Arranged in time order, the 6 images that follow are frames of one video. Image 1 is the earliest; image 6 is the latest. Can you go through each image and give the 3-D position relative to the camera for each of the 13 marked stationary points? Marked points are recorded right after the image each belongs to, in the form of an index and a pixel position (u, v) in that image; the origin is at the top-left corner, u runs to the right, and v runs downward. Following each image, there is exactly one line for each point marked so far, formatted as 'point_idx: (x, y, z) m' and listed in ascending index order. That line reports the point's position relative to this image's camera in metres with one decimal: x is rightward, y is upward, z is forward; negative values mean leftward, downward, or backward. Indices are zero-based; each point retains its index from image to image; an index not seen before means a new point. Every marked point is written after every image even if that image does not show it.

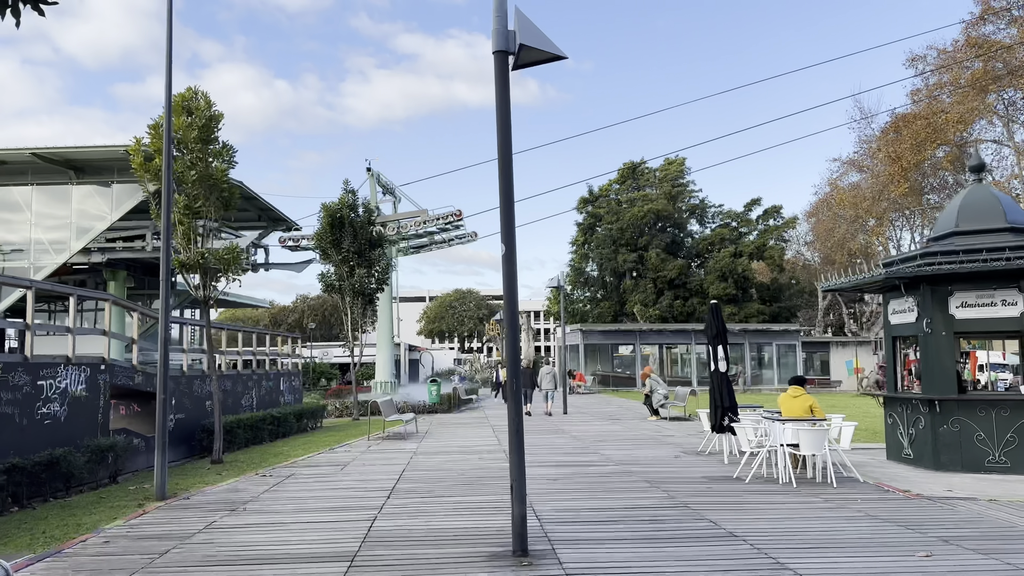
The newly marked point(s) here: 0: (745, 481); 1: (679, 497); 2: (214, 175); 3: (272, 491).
0: (+3.0, -2.5, +10.3) m
1: (+2.0, -2.5, +9.4) m
2: (-5.3, +2.0, +14.2) m
3: (-3.2, -2.7, +10.6) m
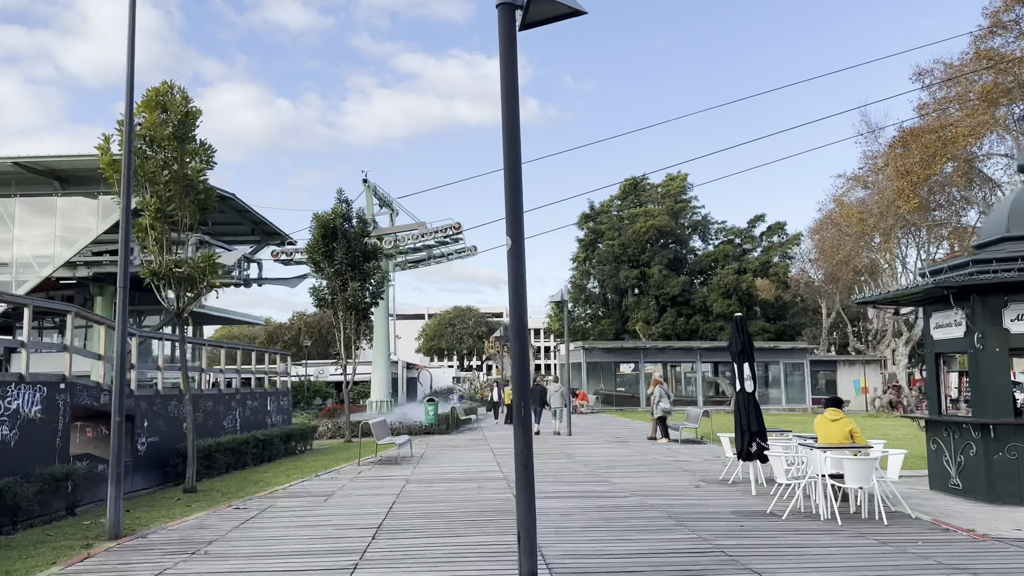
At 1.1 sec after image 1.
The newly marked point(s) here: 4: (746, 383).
0: (+3.1, -2.6, +9.1) m
1: (+2.0, -2.5, +8.2) m
2: (-5.3, +1.9, +13.0) m
3: (-3.1, -2.8, +9.3) m
4: (+3.2, -1.3, +11.1) m
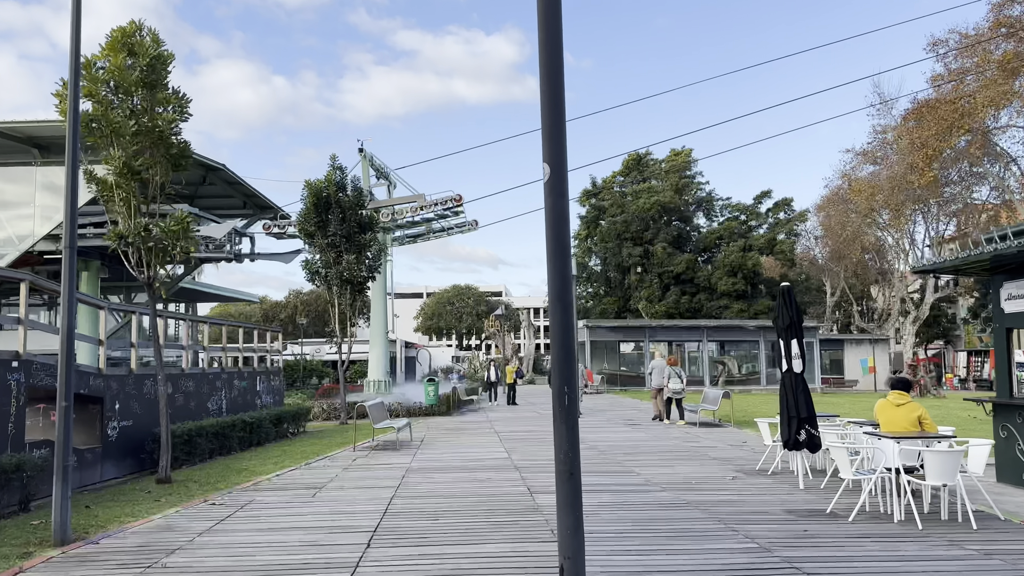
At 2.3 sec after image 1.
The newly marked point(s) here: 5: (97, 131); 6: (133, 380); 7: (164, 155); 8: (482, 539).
0: (+3.2, -2.2, +7.7) m
1: (+2.2, -2.2, +6.8) m
2: (-5.1, +2.3, +11.6) m
3: (-3.0, -2.4, +7.9) m
4: (+3.4, -0.9, +9.8) m
5: (-6.0, +2.3, +11.4) m
6: (-6.4, -1.6, +13.5) m
7: (-5.2, +2.0, +11.8) m
8: (-0.3, -2.4, +7.5) m
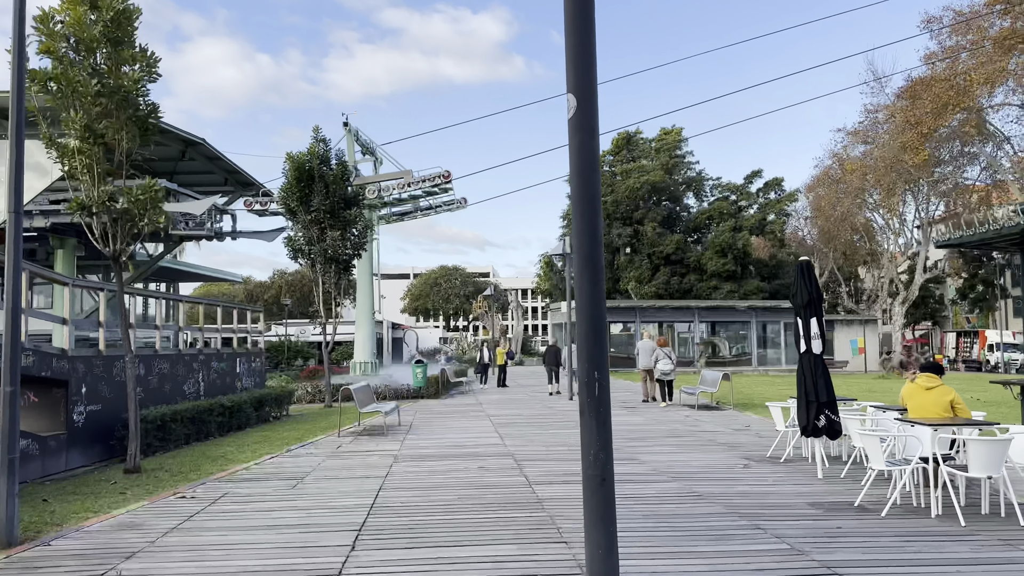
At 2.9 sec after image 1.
0: (+3.2, -2.0, +7.0) m
1: (+2.2, -2.0, +6.1) m
2: (-5.2, +2.7, +10.6) m
3: (-3.0, -2.2, +7.2) m
4: (+3.4, -0.6, +9.0) m
5: (-6.0, +2.6, +10.5) m
6: (-6.5, -1.2, +12.6) m
7: (-5.2, +2.3, +10.9) m
8: (-0.3, -2.1, +6.7) m
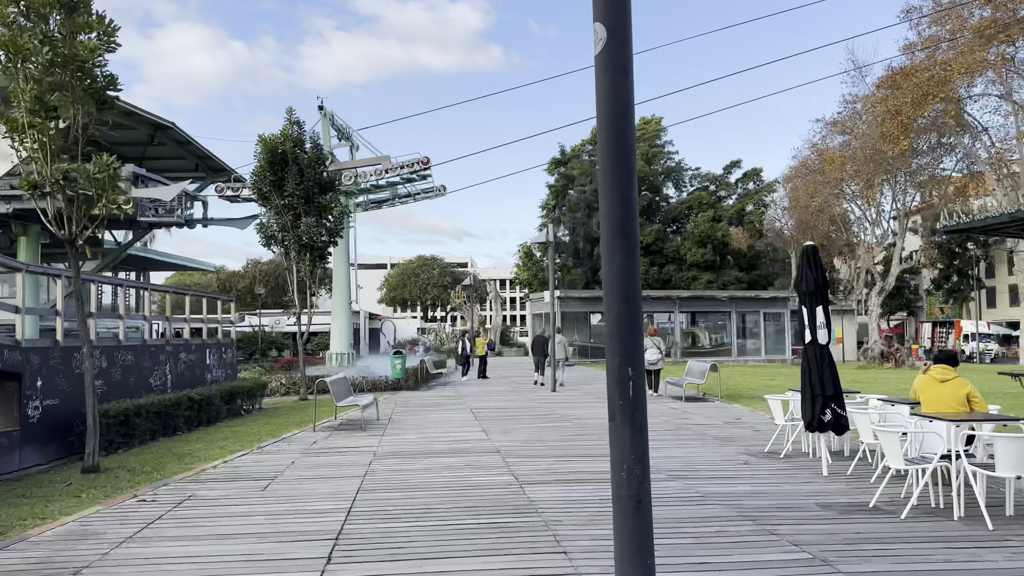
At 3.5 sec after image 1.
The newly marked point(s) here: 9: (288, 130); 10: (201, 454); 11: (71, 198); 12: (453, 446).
0: (+3.2, -1.9, +6.6) m
1: (+2.2, -1.9, +5.6) m
2: (-5.3, +2.9, +9.8) m
3: (-3.0, -2.1, +6.5) m
4: (+3.3, -0.5, +8.5) m
5: (-6.2, +2.8, +9.7) m
6: (-6.7, -1.0, +11.9) m
7: (-5.4, +2.5, +10.1) m
8: (-0.3, -2.0, +6.2) m
9: (-5.5, +3.9, +19.7) m
10: (-4.4, -2.4, +11.4) m
11: (-5.6, +1.1, +10.1) m
12: (-0.8, -2.2, +11.2) m
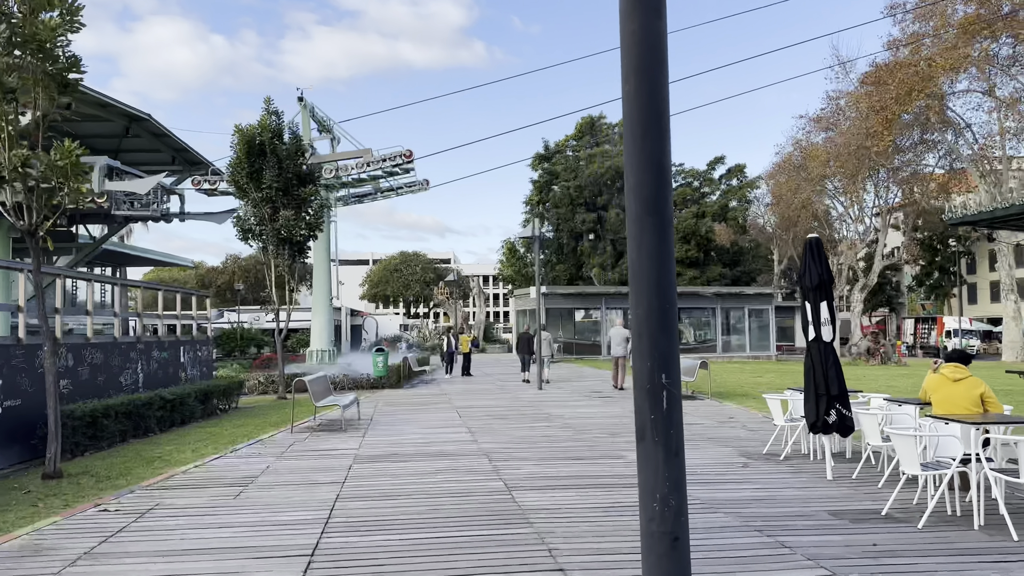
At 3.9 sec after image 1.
0: (+3.1, -1.8, +6.1) m
1: (+2.1, -1.8, +5.2) m
2: (-5.5, +2.9, +9.2) m
3: (-3.1, -2.0, +6.0) m
4: (+3.1, -0.4, +8.1) m
5: (-6.3, +2.8, +9.0) m
6: (-6.9, -0.9, +11.2) m
7: (-5.5, +2.6, +9.5) m
8: (-0.4, -2.0, +5.7) m
9: (-5.9, +4.0, +19.1) m
10: (-4.6, -2.3, +10.8) m
11: (-5.7, +1.2, +9.5) m
12: (-1.0, -2.1, +10.7) m
